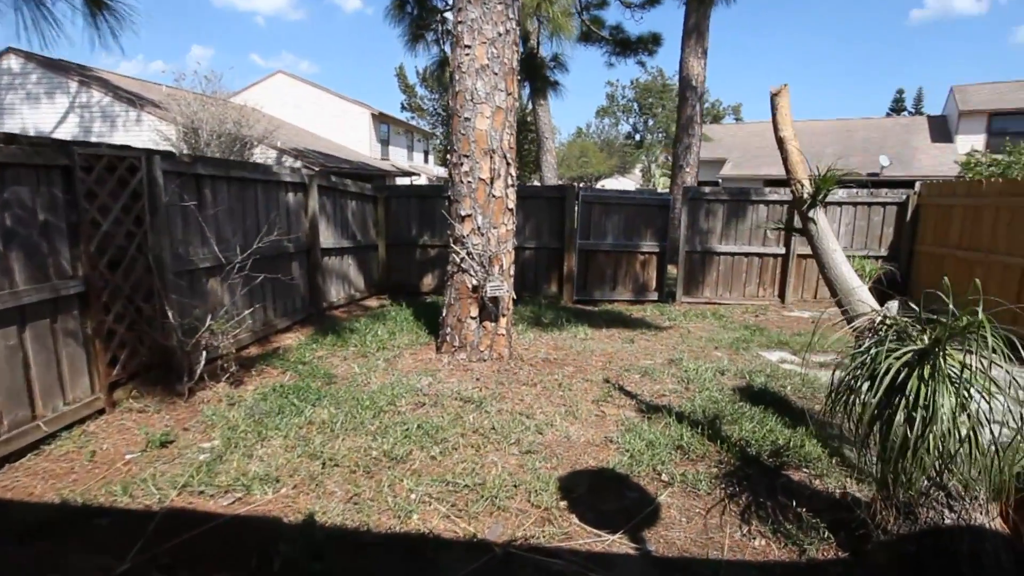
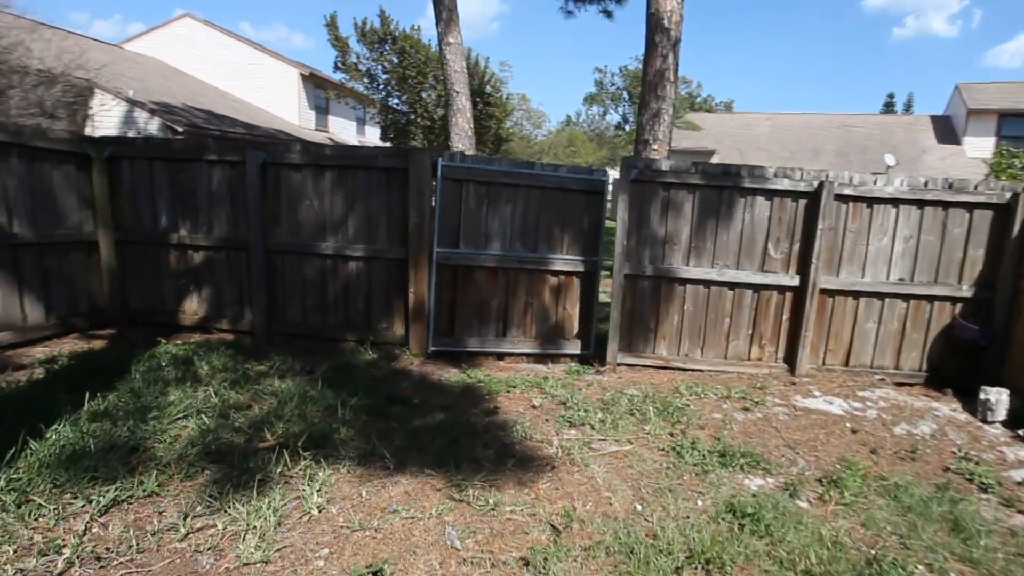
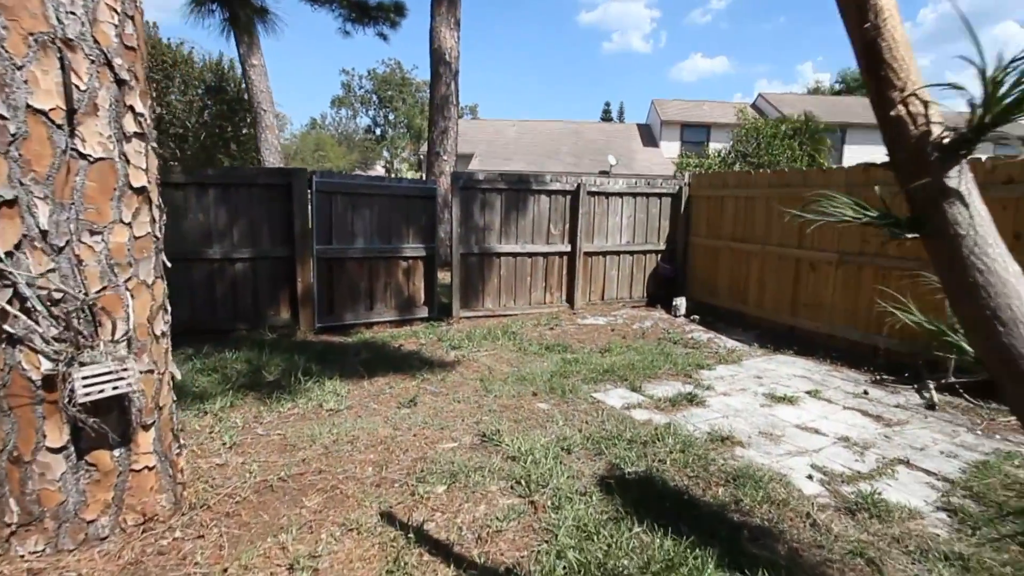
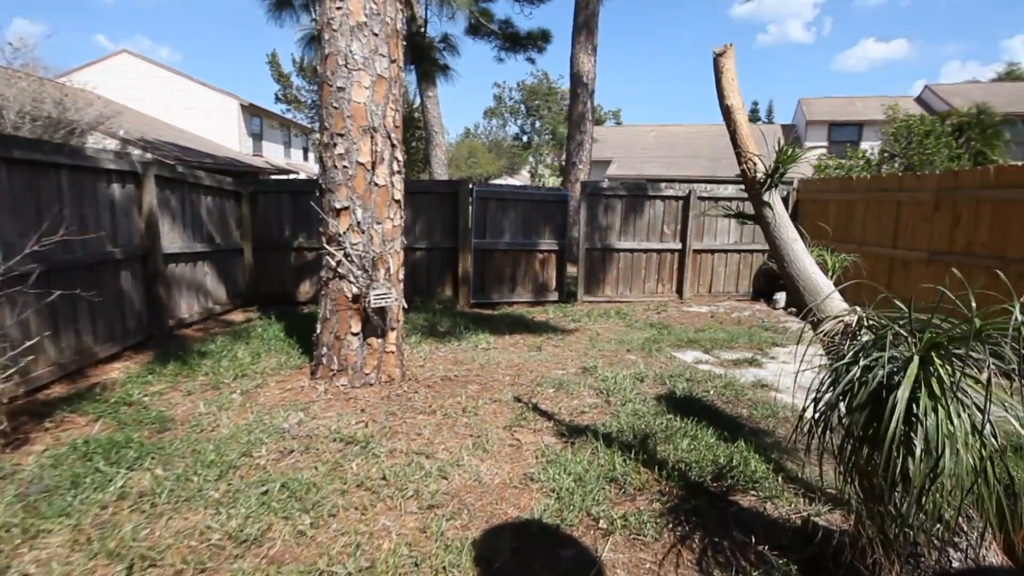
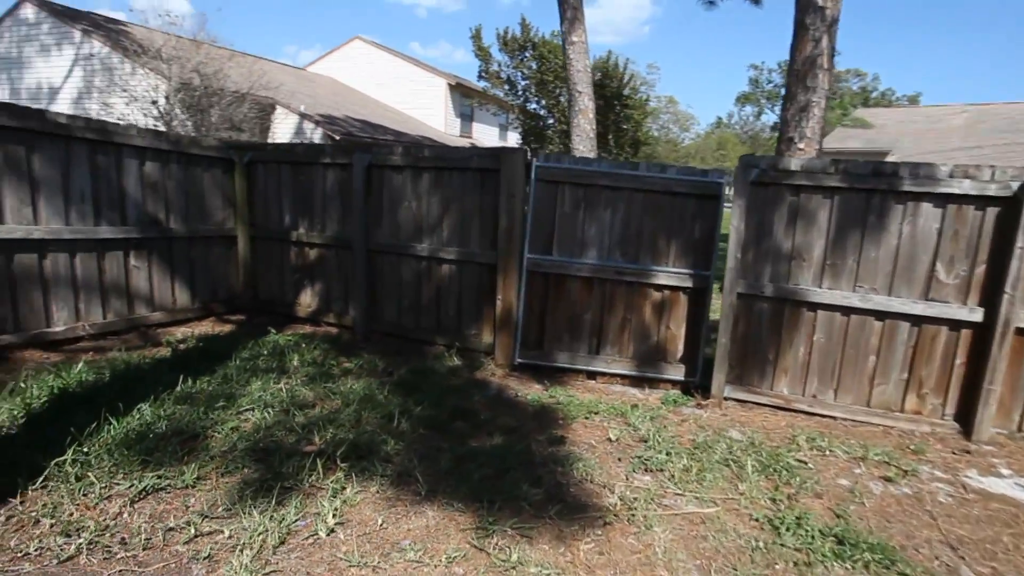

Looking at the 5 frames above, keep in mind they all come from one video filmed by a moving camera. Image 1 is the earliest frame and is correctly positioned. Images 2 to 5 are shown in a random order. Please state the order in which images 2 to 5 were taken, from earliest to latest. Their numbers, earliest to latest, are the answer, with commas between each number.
4, 3, 2, 5
